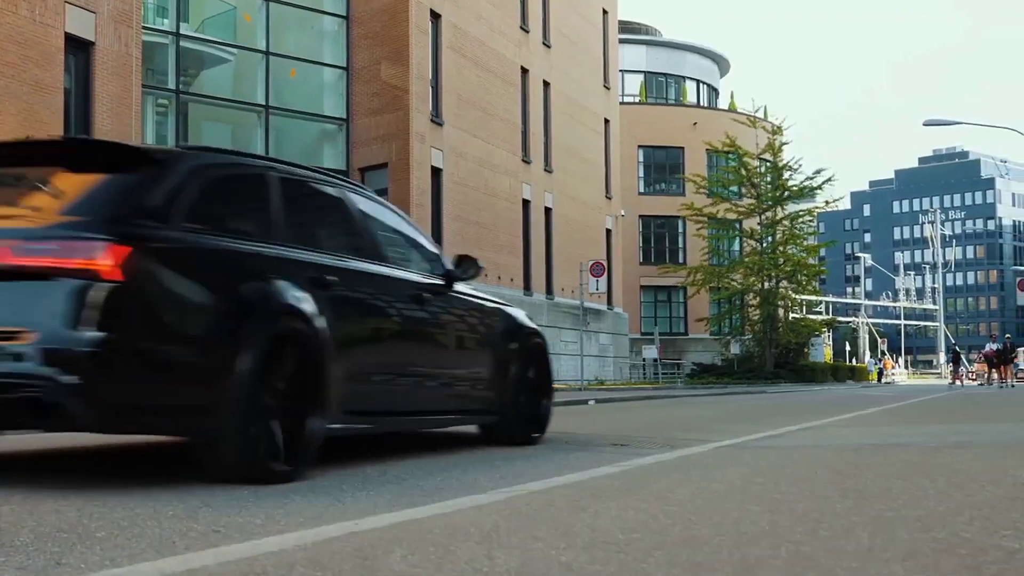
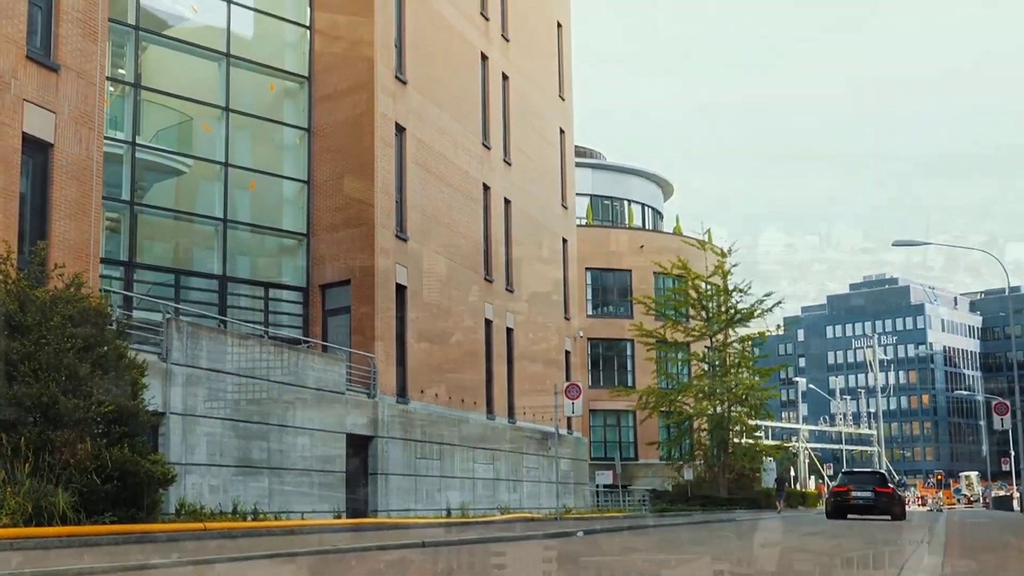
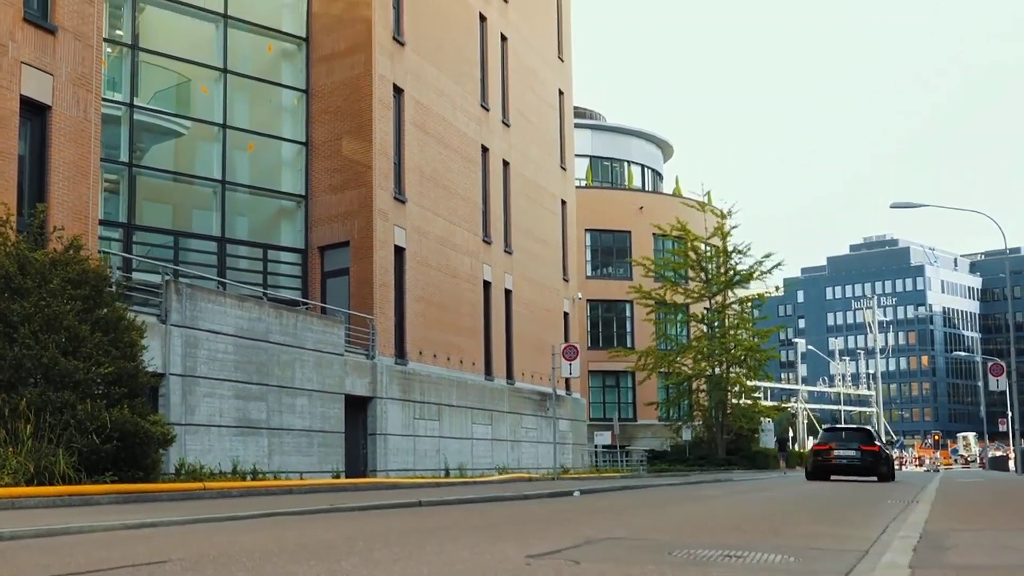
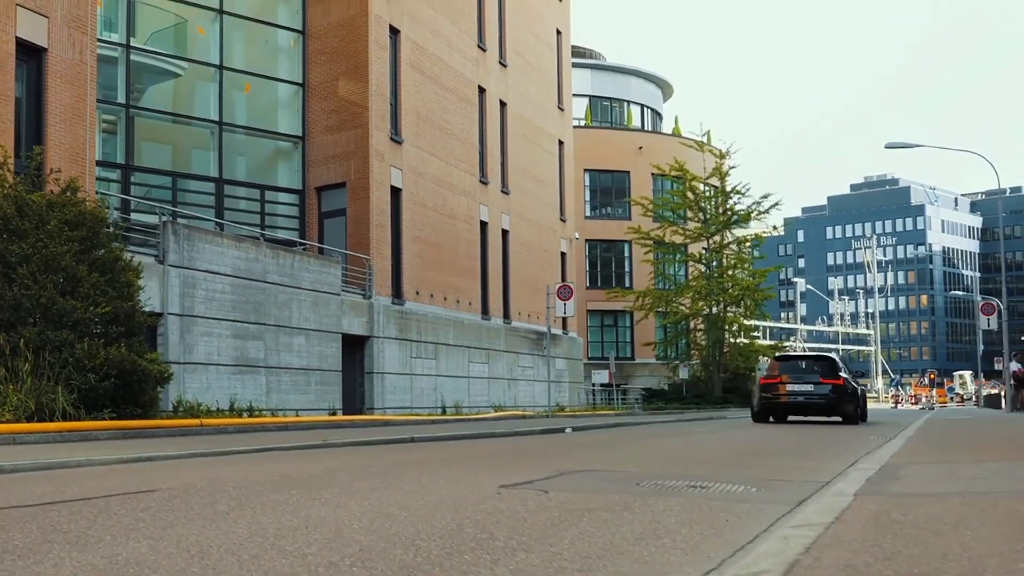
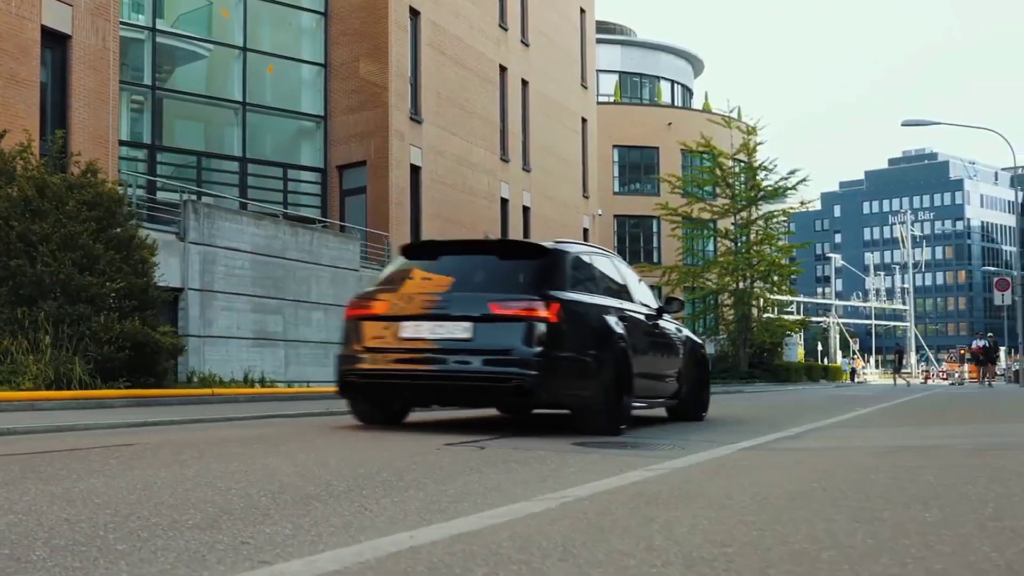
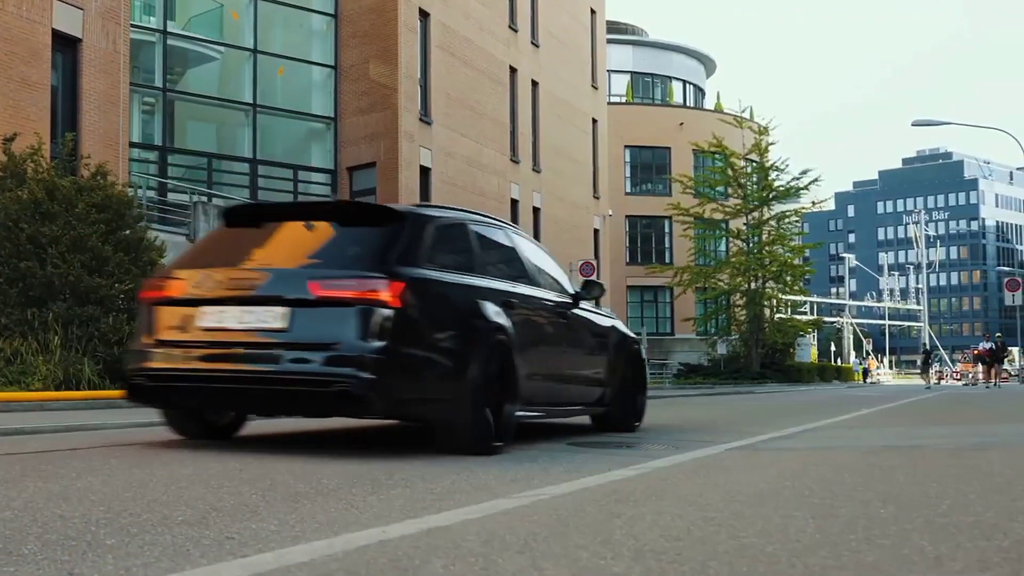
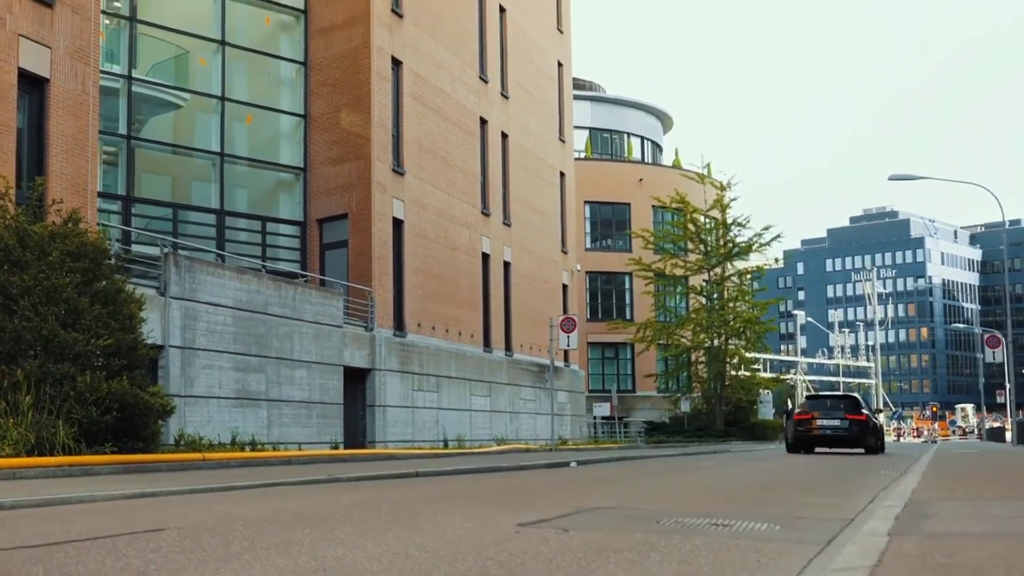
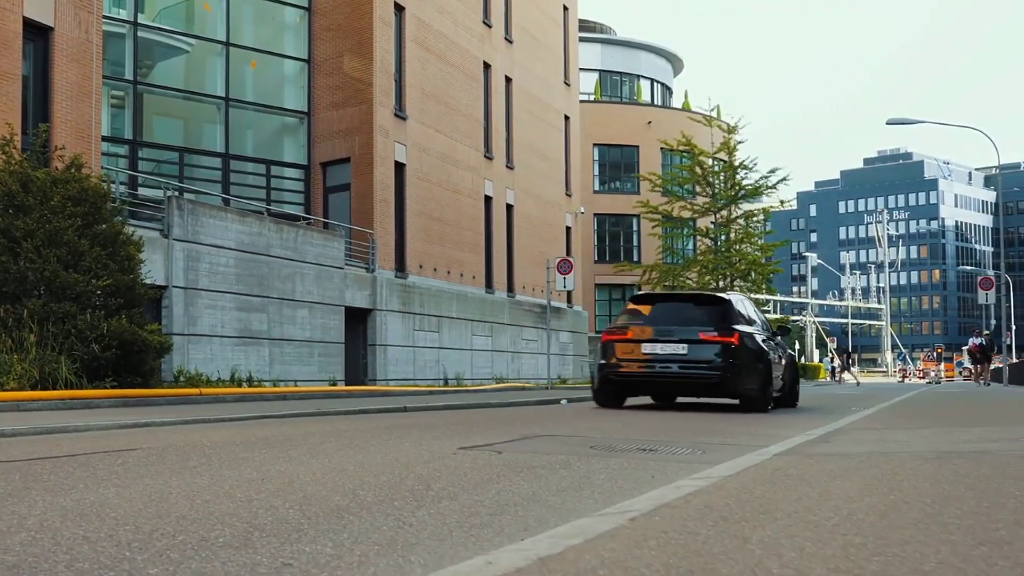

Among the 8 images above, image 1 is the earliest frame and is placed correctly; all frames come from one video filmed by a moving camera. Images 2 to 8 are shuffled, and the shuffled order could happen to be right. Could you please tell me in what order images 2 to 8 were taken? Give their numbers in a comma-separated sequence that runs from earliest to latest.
6, 5, 8, 4, 7, 3, 2
